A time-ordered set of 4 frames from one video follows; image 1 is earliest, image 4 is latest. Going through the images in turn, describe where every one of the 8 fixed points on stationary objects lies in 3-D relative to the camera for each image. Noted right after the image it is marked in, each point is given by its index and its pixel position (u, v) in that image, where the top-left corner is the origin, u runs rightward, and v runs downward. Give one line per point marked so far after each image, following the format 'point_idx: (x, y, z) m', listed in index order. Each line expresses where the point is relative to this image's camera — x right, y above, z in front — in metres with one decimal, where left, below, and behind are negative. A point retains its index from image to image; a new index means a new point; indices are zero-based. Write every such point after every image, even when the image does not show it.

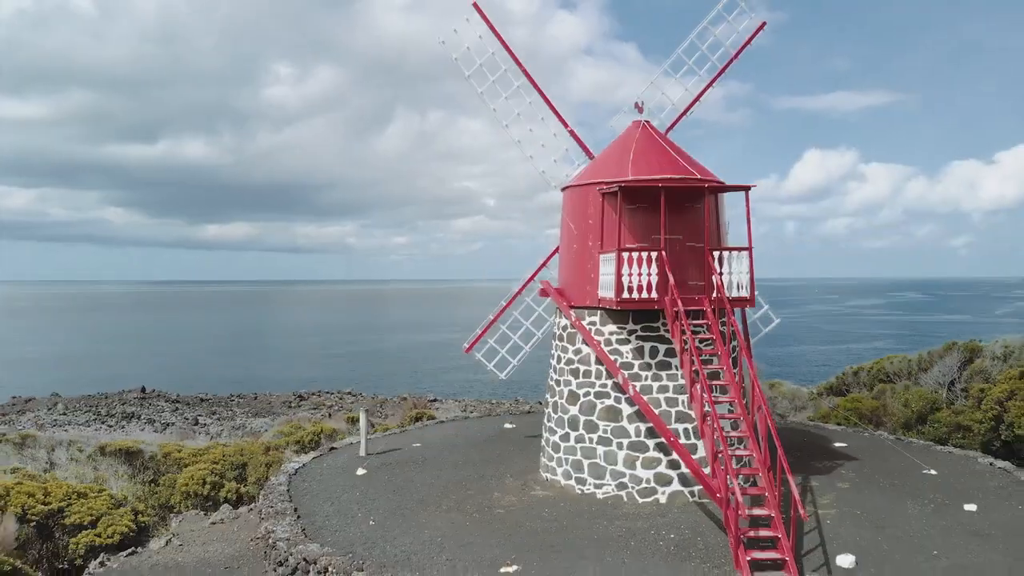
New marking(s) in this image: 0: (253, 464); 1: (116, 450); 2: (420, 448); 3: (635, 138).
0: (-2.9, -2.0, +14.3) m
1: (-4.8, -2.0, +15.2) m
2: (-0.9, -1.6, +12.3) m
3: (+1.0, +1.2, +10.3) m
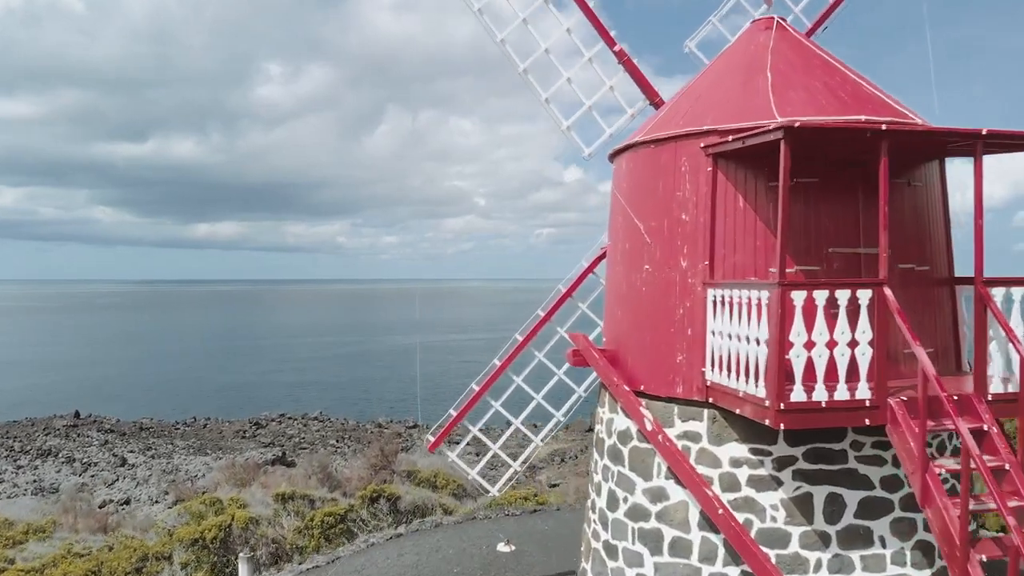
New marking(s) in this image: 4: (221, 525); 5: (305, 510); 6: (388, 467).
0: (-3.0, -2.3, +9.1) m
1: (-4.8, -2.2, +10.0) m
2: (-0.9, -1.8, +7.1) m
3: (+1.0, +1.0, +5.1) m
4: (-2.7, -2.2, +11.7) m
5: (-2.2, -2.3, +13.2) m
6: (-1.9, -2.7, +19.5) m
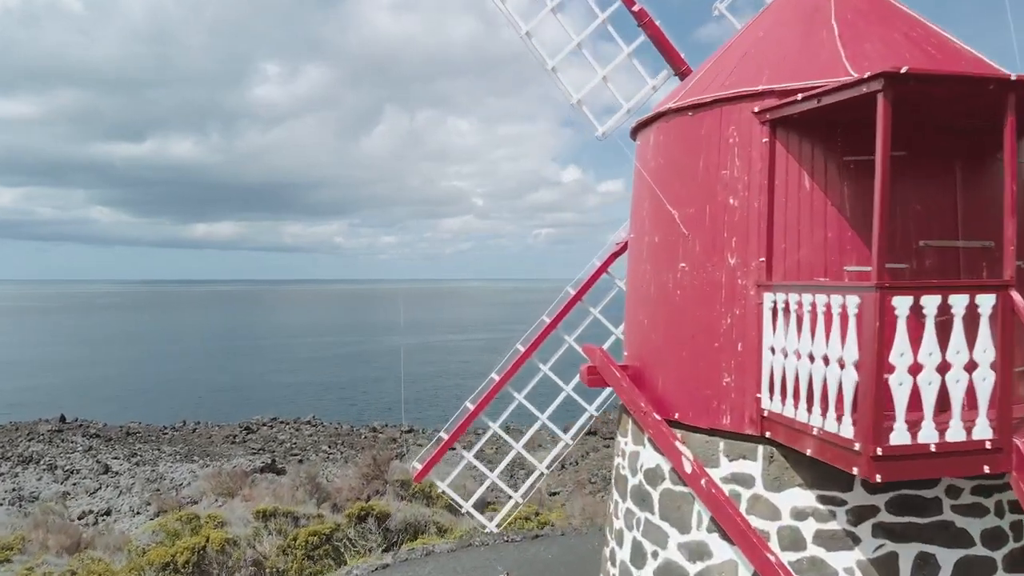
0: (-3.0, -2.3, +8.2) m
1: (-4.8, -2.2, +9.1) m
2: (-0.9, -1.8, +6.1) m
3: (+1.0, +1.0, +4.2) m
4: (-2.7, -2.2, +10.8) m
5: (-2.2, -2.3, +12.2) m
6: (-1.9, -2.8, +18.5) m
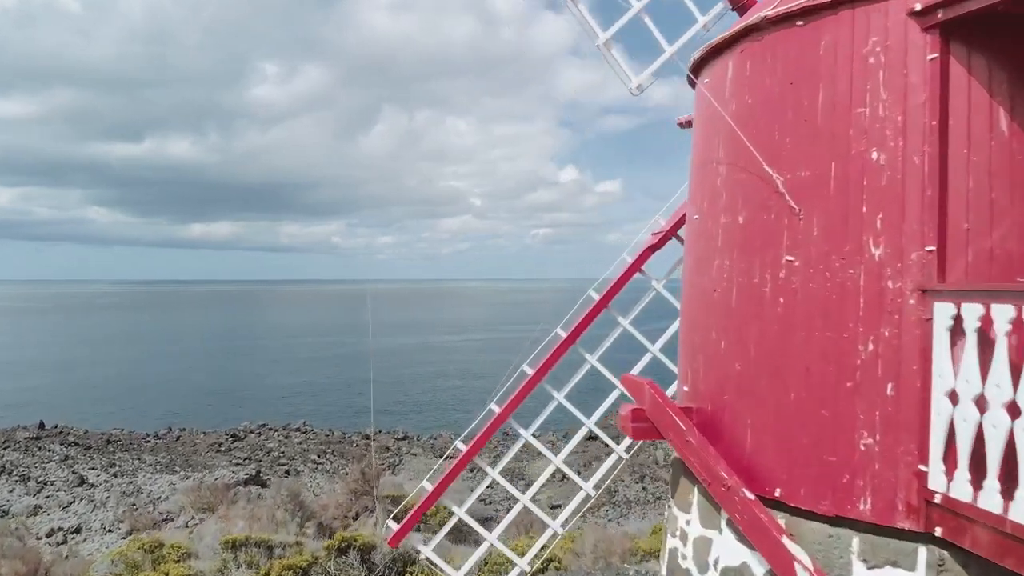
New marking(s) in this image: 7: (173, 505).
0: (-2.9, -2.3, +6.8) m
1: (-4.8, -2.2, +7.7) m
2: (-0.9, -1.8, +4.8) m
3: (+1.0, +0.9, +2.8) m
4: (-2.7, -2.2, +9.4) m
5: (-2.2, -2.3, +10.9) m
6: (-1.9, -2.8, +17.2) m
7: (-5.2, -3.3, +19.5) m
